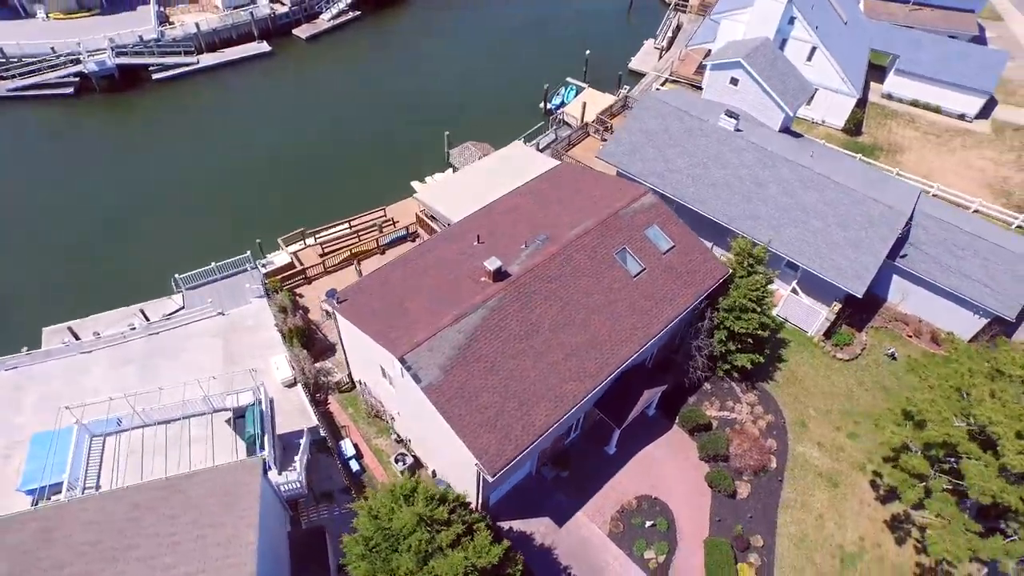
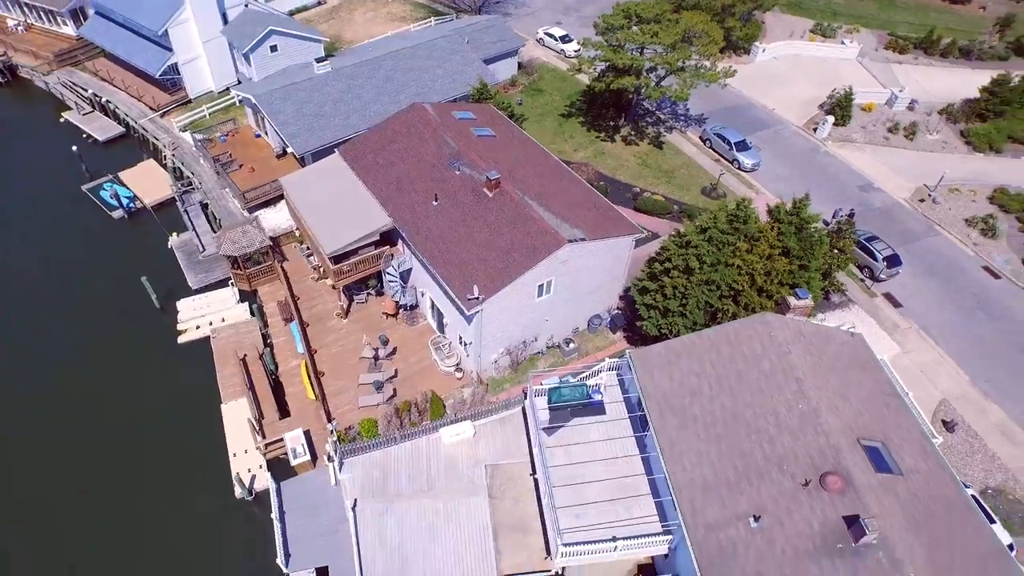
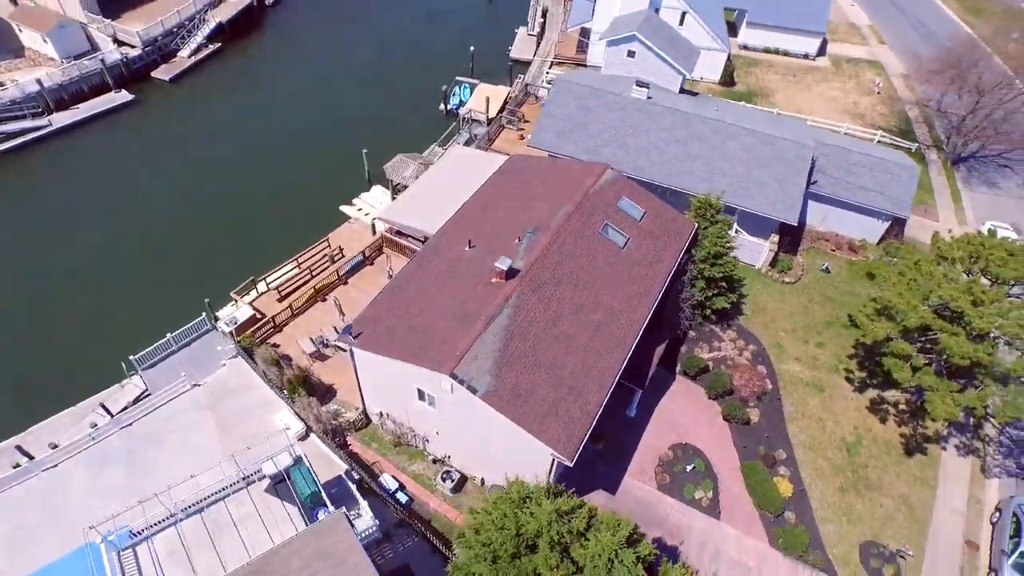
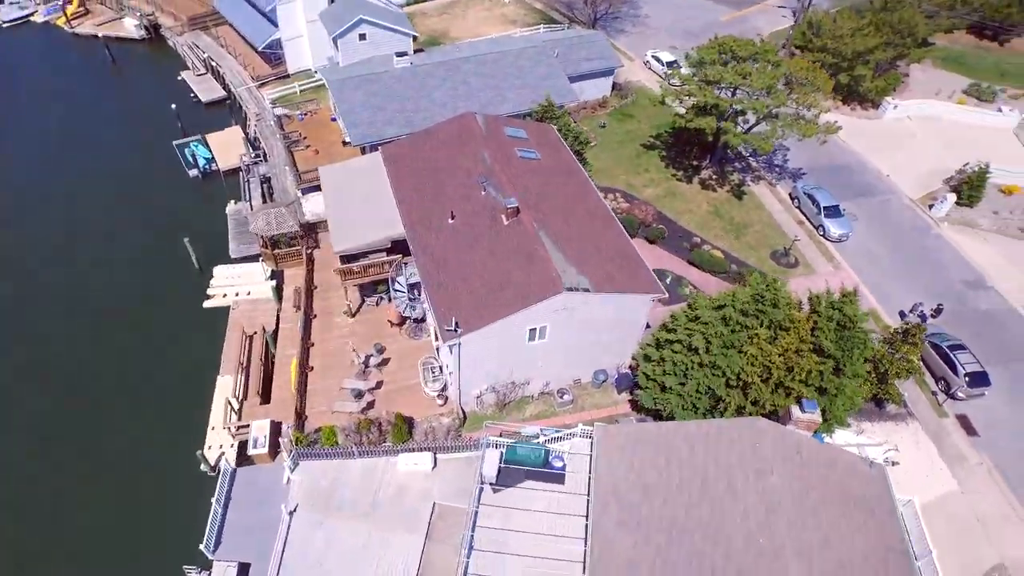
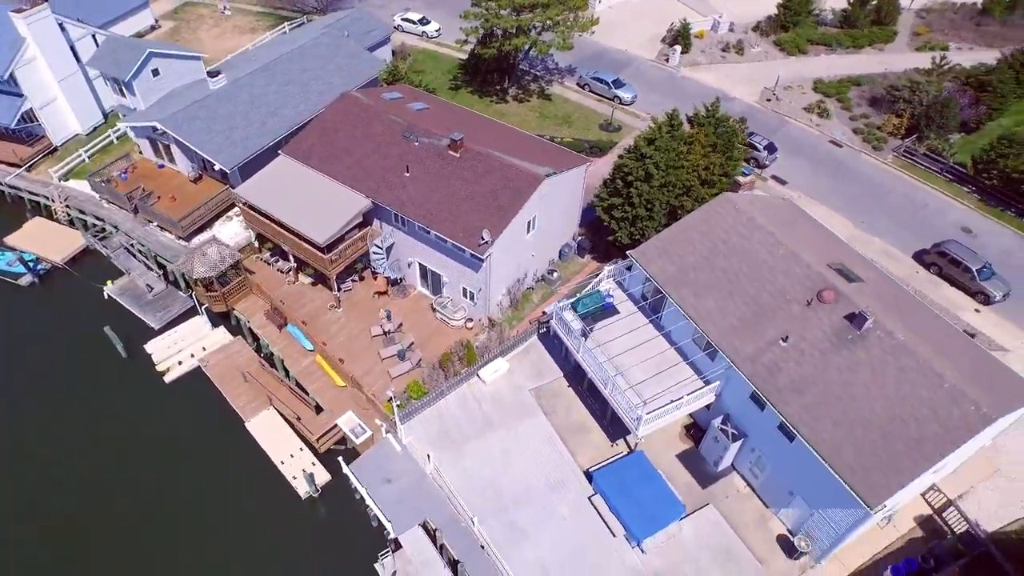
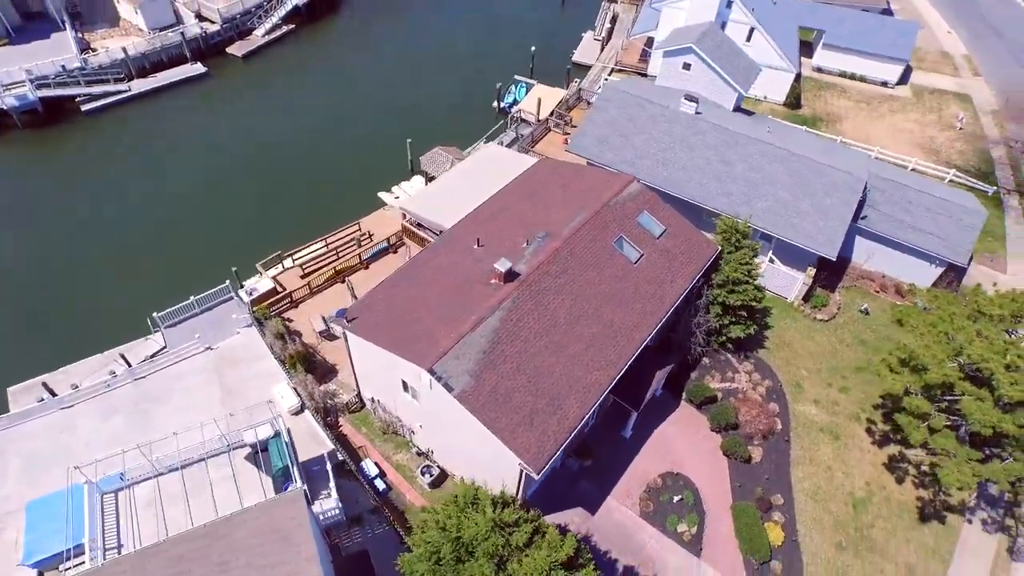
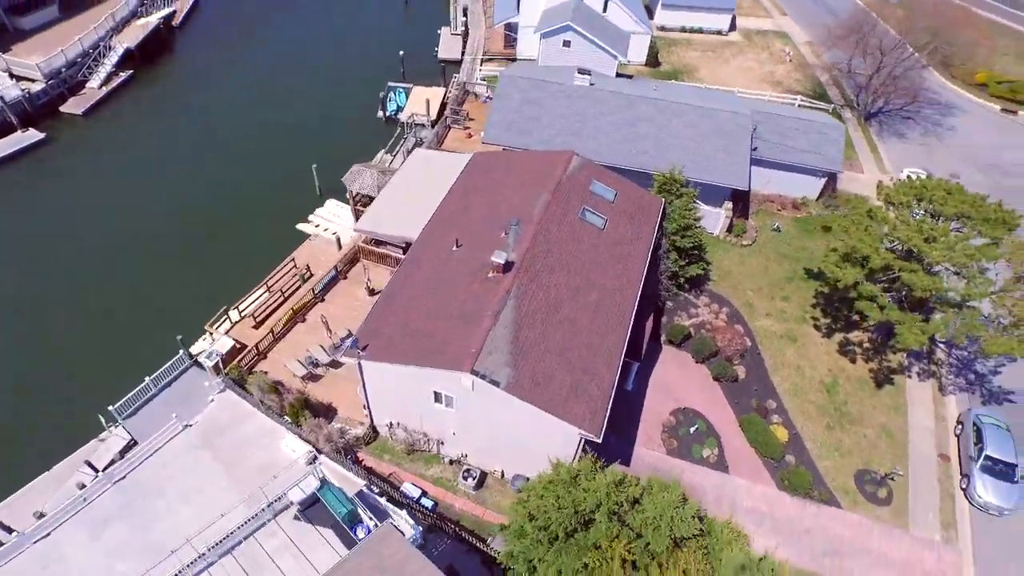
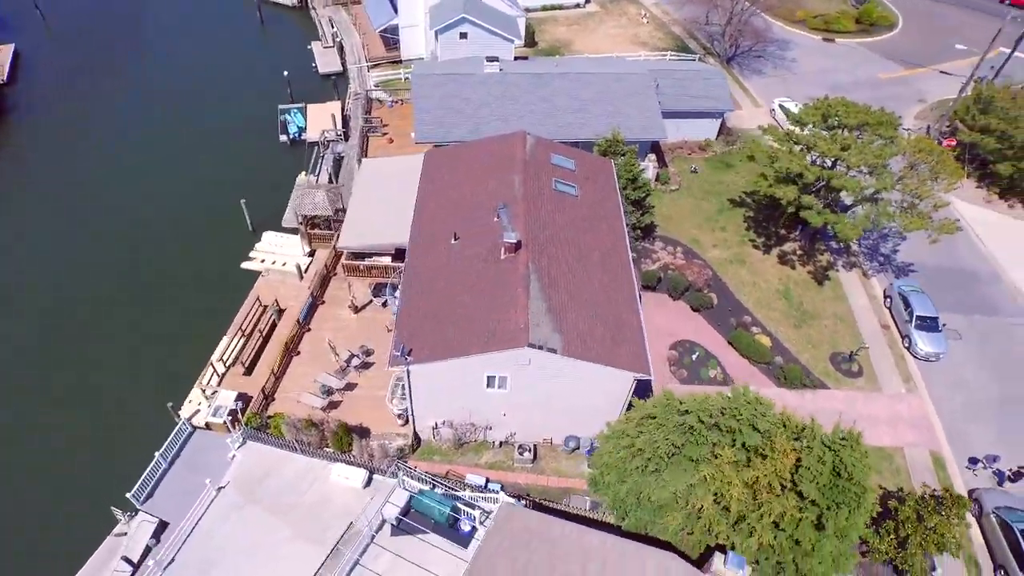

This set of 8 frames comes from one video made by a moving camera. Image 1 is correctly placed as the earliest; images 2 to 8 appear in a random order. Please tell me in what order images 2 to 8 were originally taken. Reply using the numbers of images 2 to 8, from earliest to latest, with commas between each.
6, 3, 7, 8, 4, 2, 5
